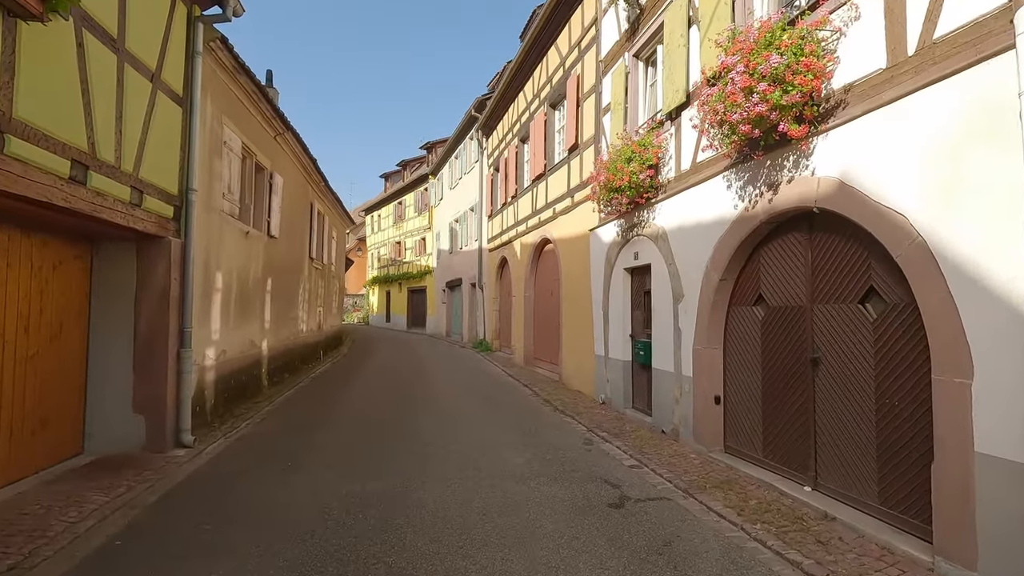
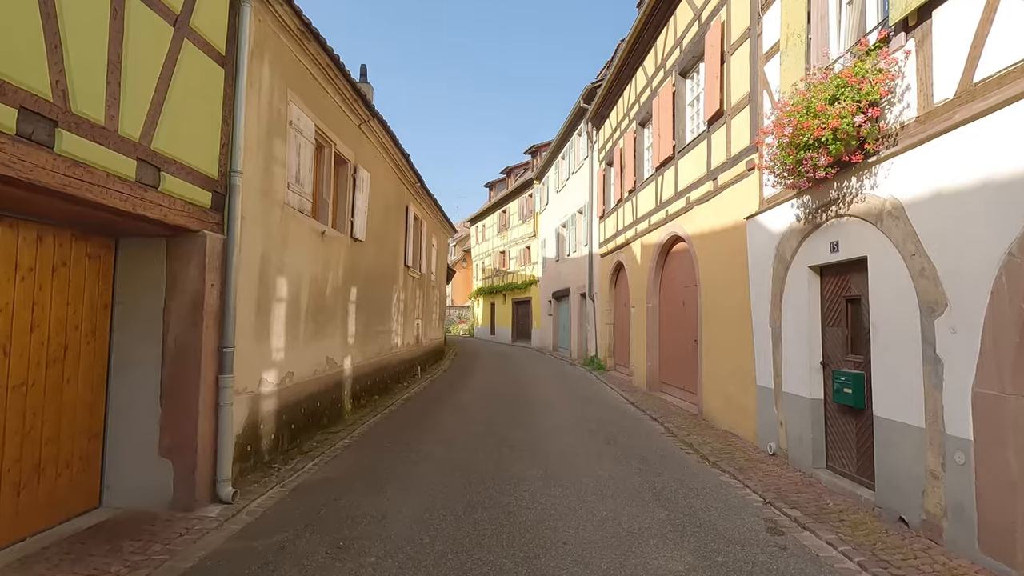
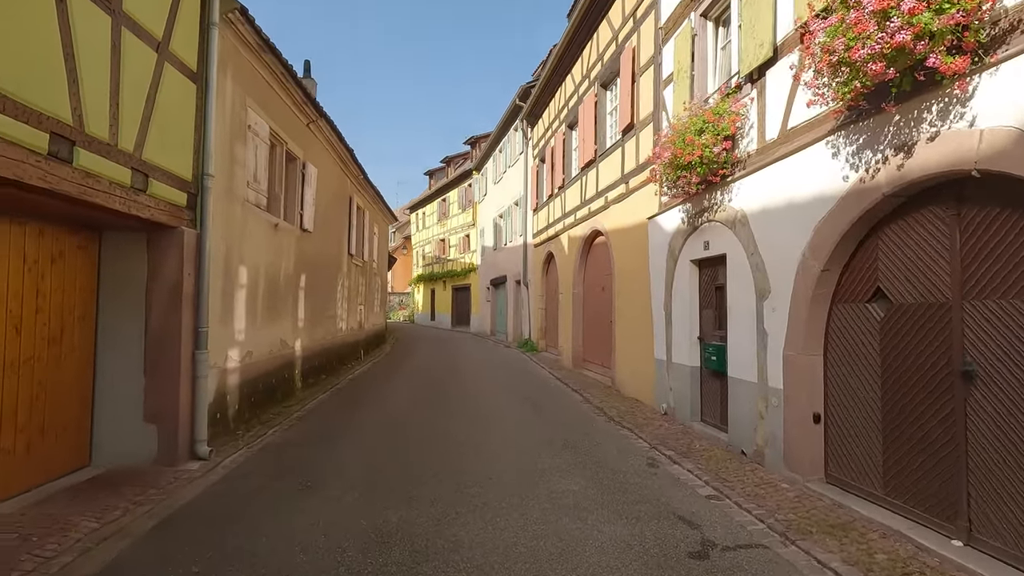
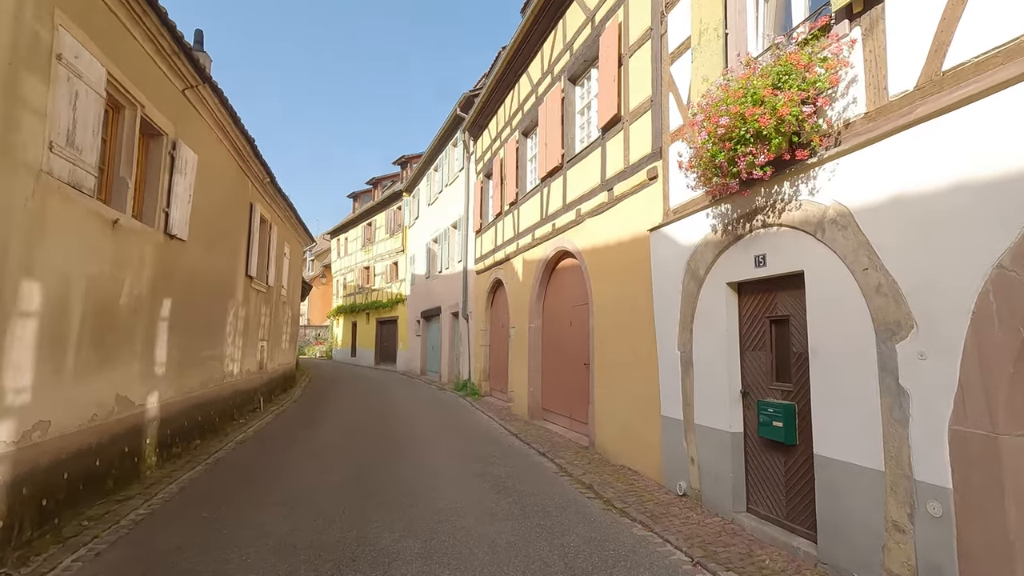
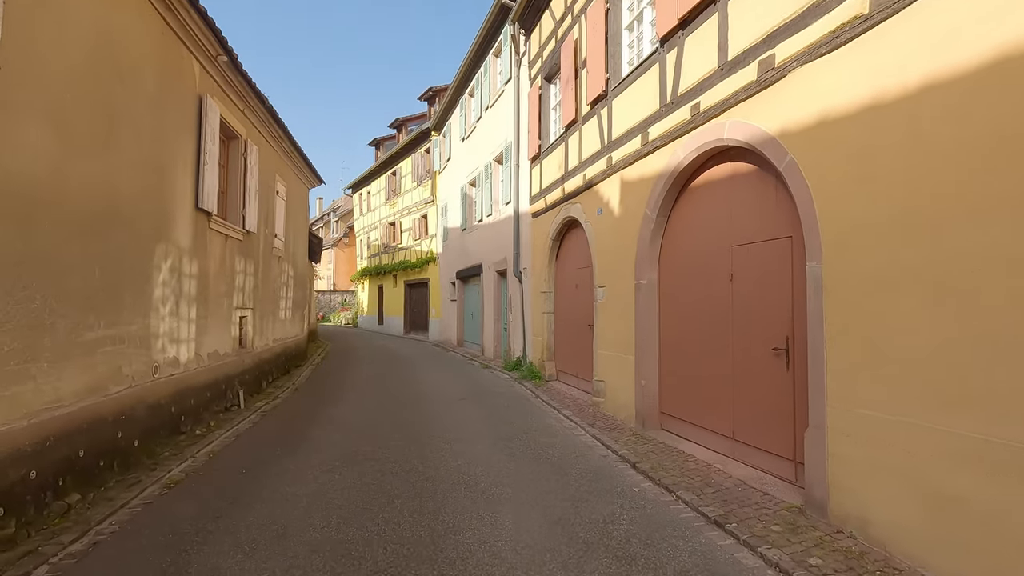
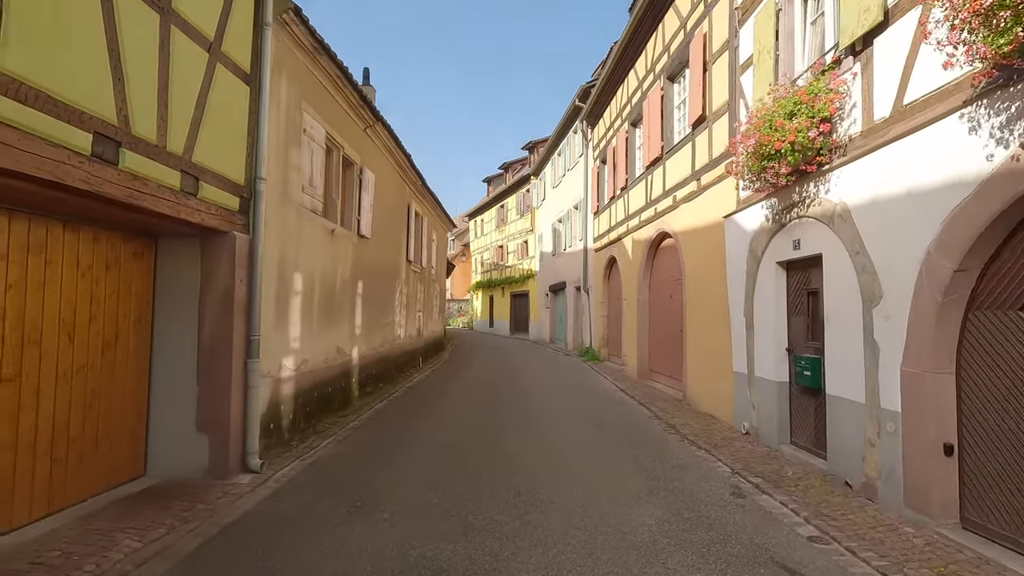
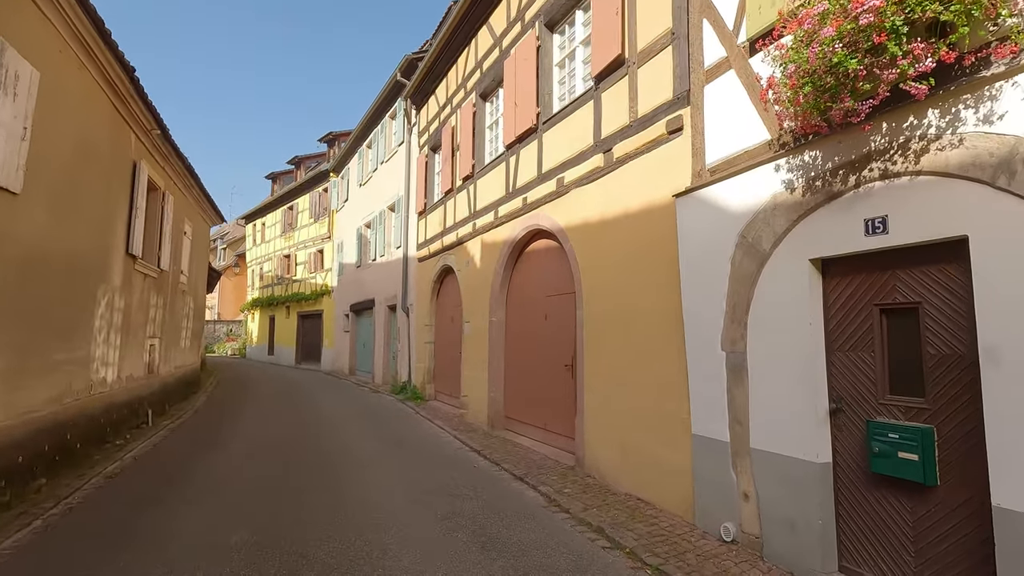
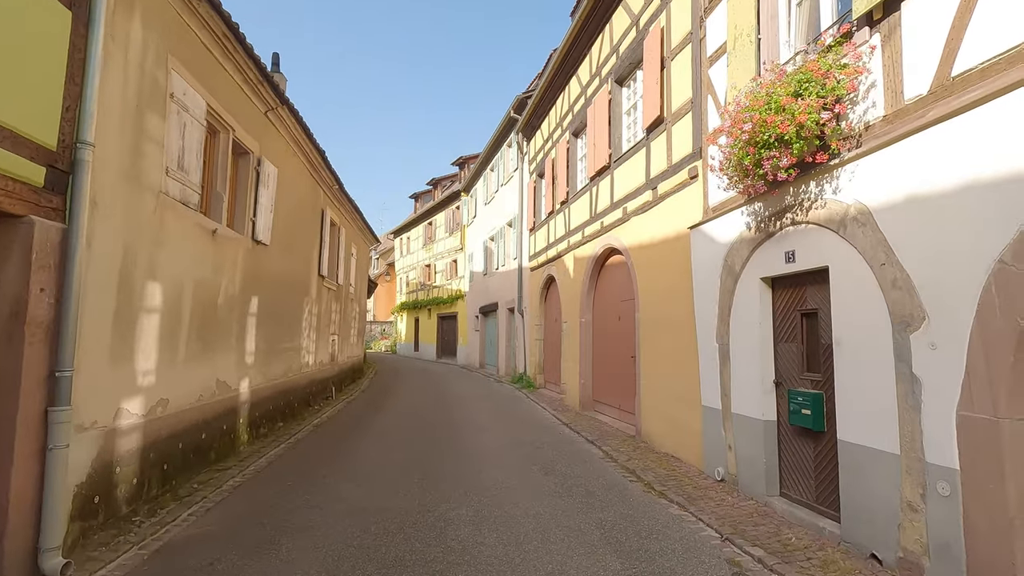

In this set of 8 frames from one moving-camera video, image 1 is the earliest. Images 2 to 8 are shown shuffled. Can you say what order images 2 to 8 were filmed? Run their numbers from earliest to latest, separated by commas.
3, 6, 2, 8, 4, 7, 5
